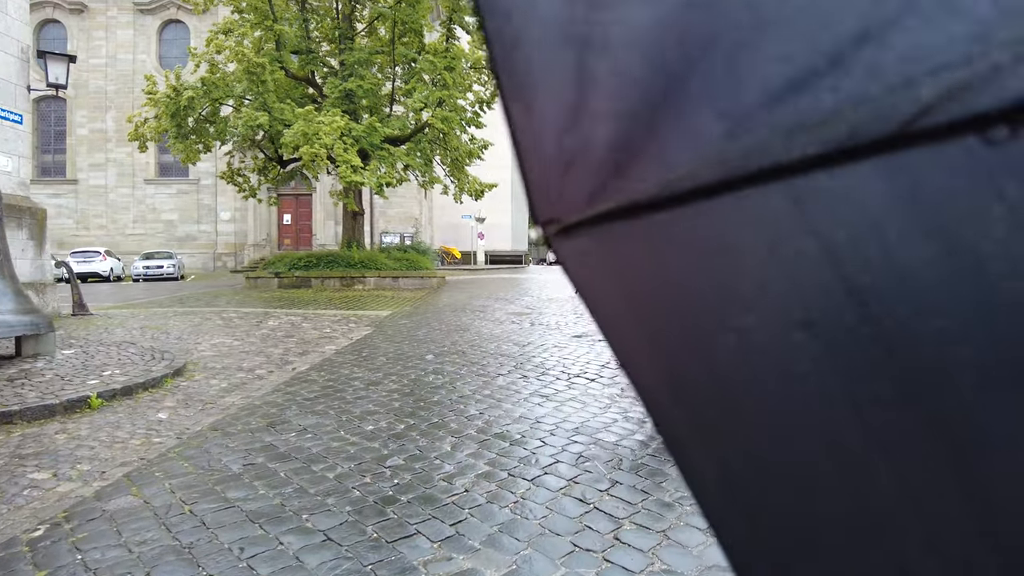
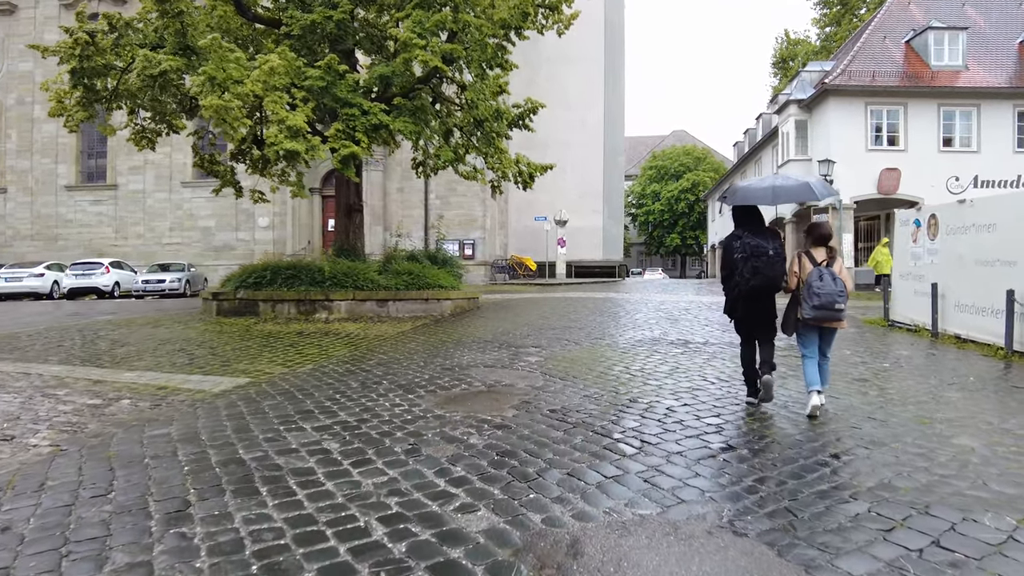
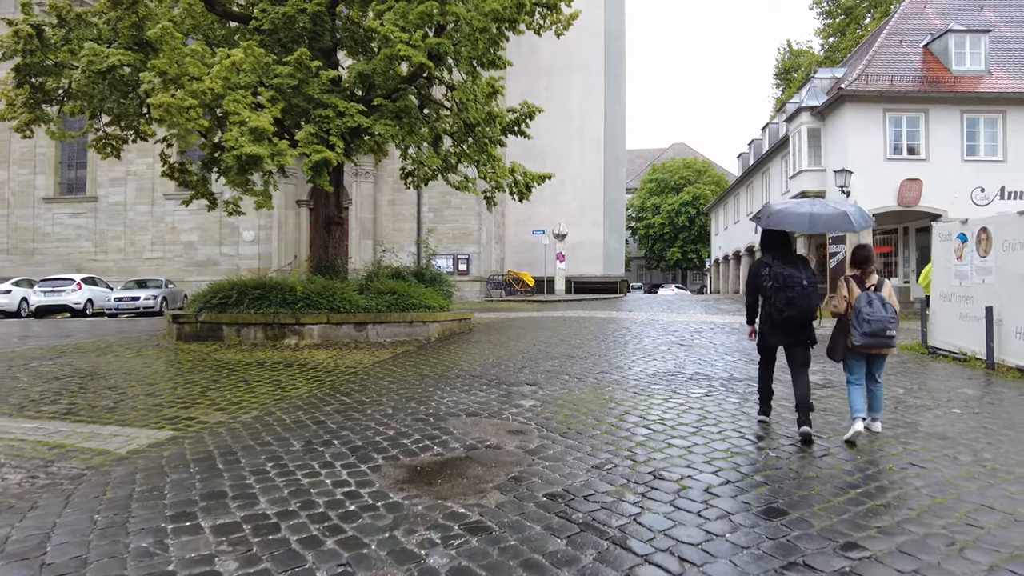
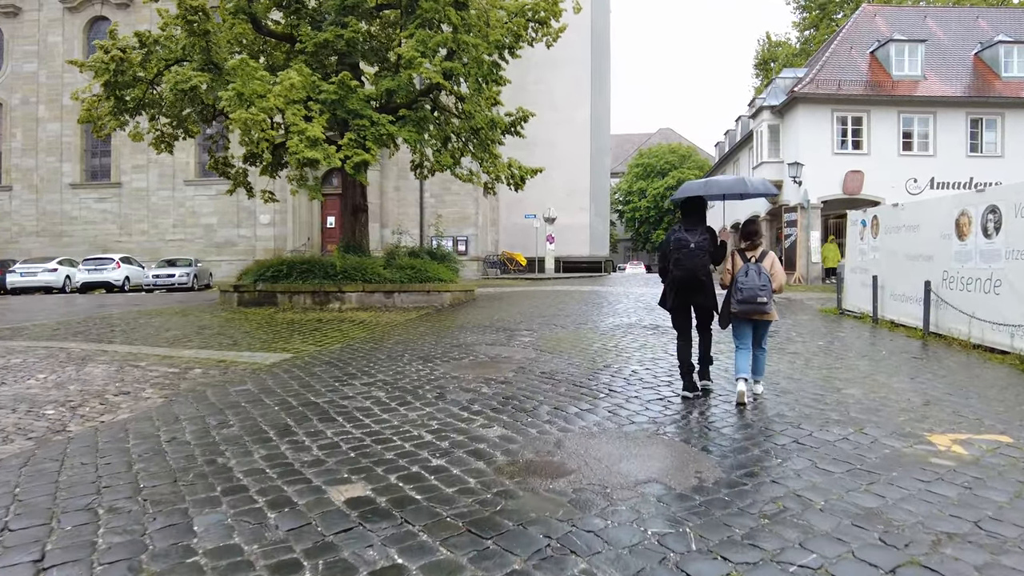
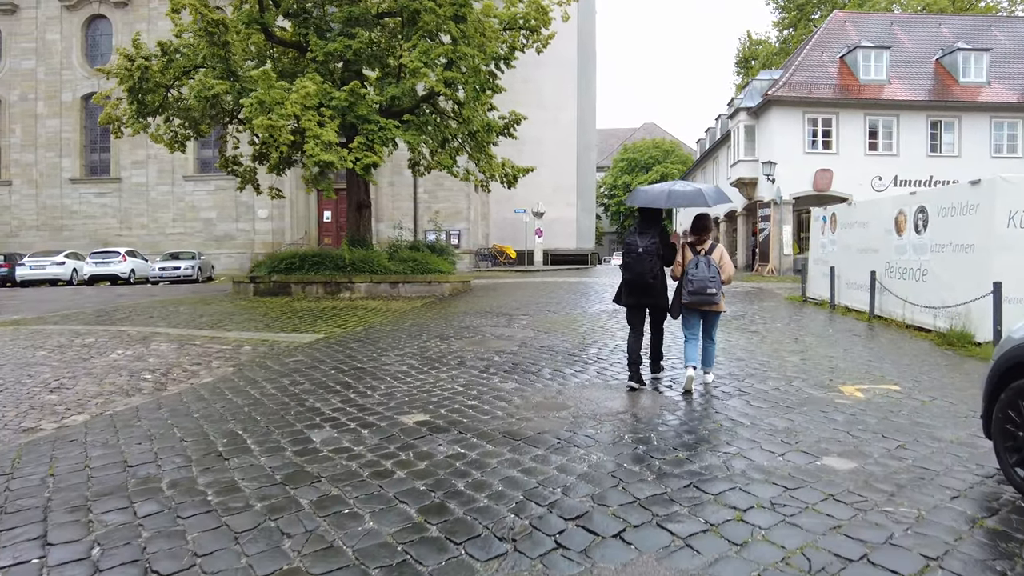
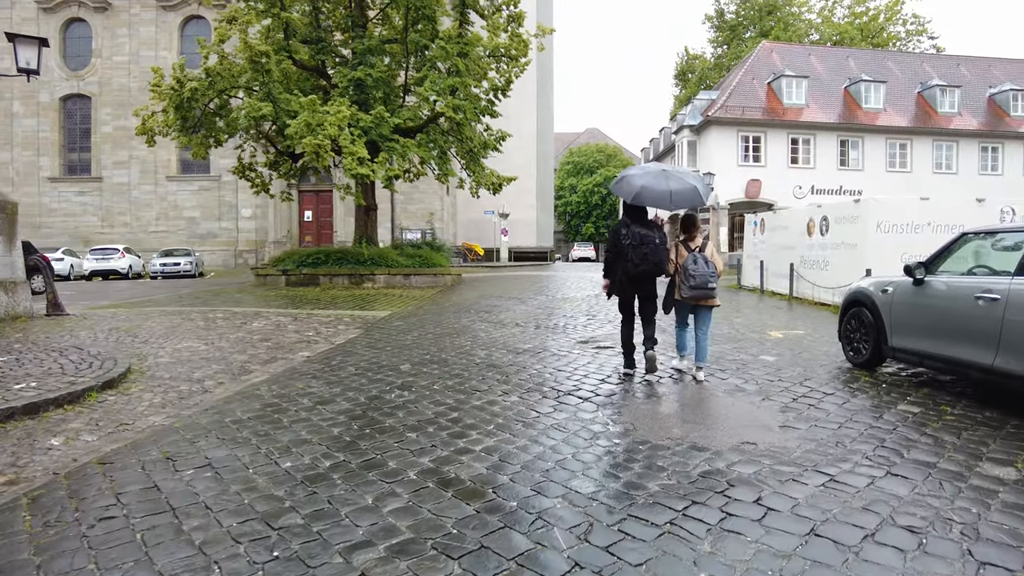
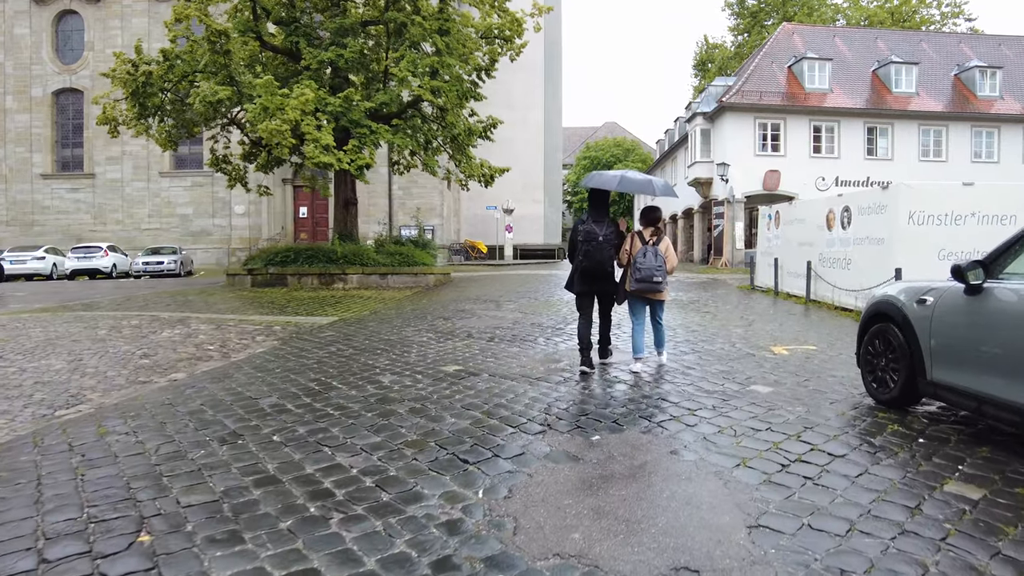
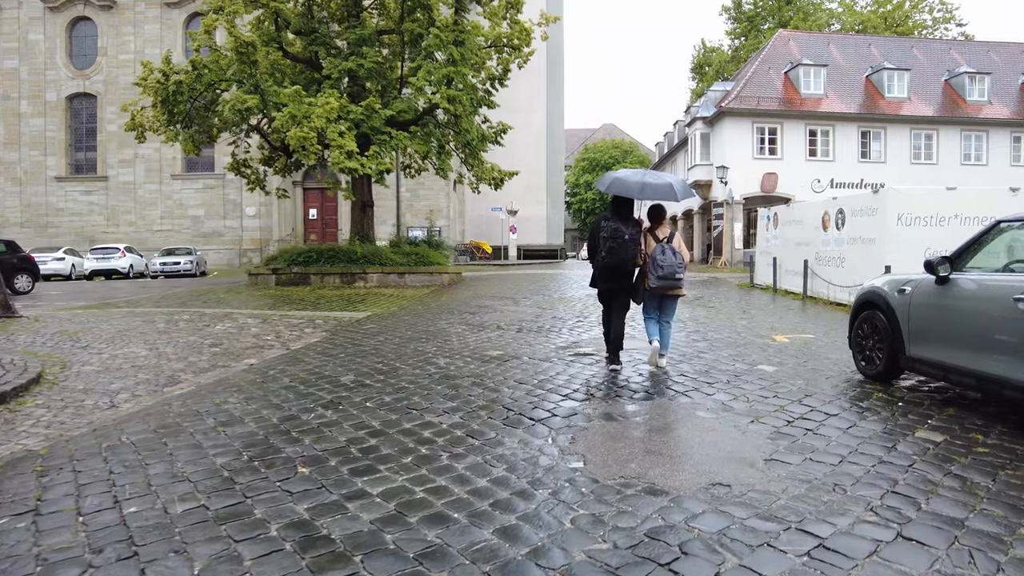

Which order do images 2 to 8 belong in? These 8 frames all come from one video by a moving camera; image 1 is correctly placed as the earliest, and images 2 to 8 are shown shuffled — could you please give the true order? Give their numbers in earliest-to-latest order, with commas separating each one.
6, 8, 7, 5, 4, 2, 3
